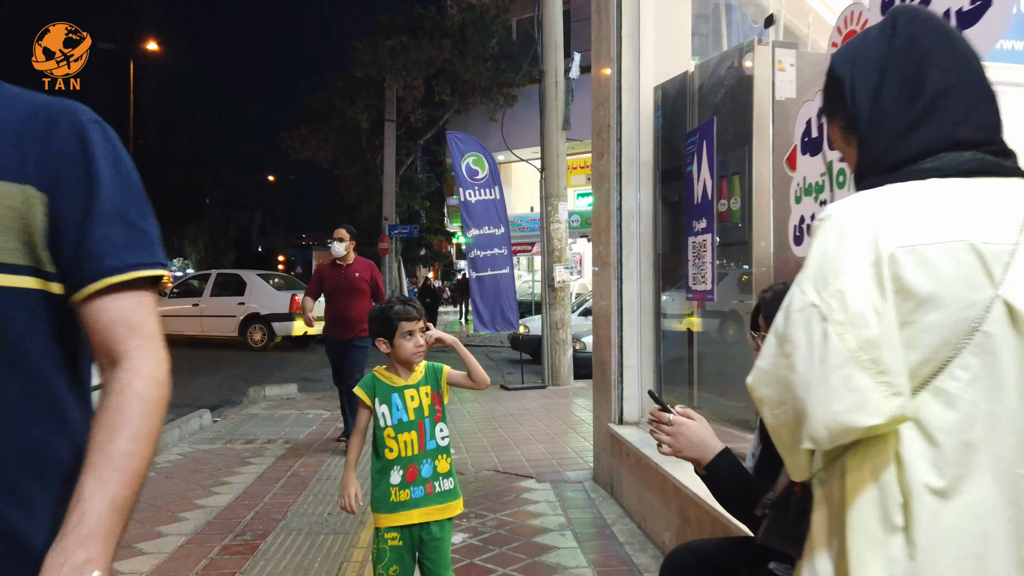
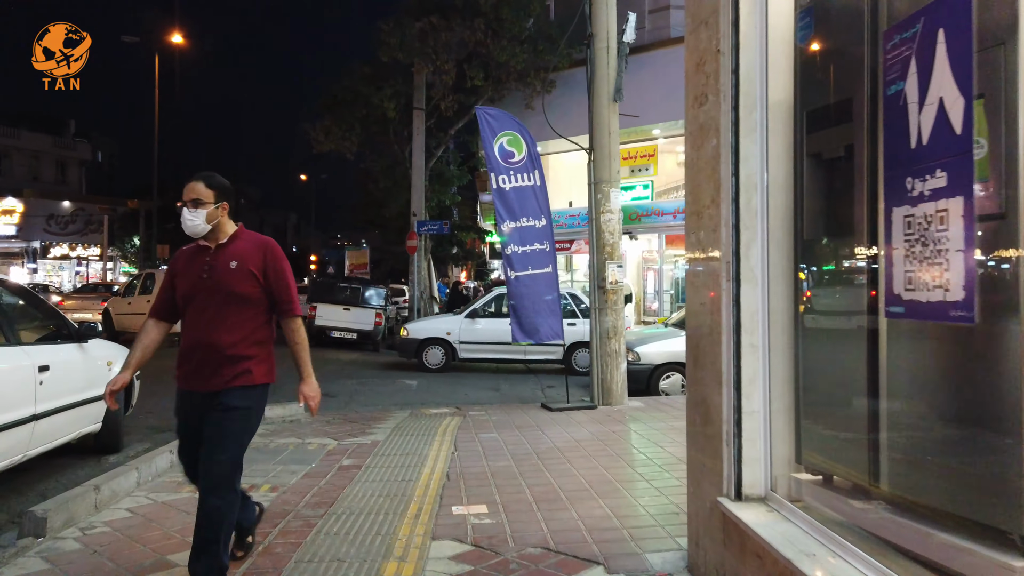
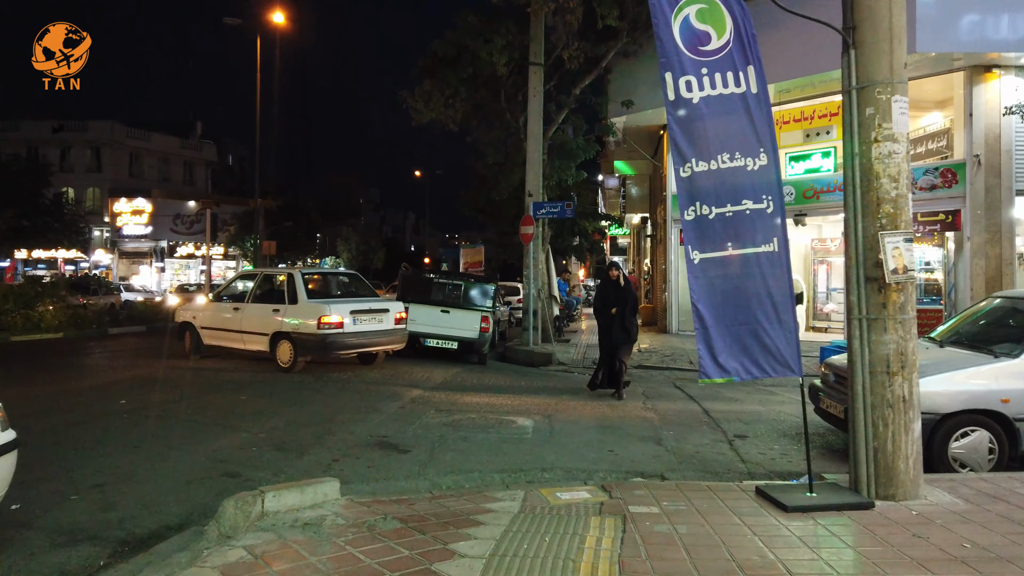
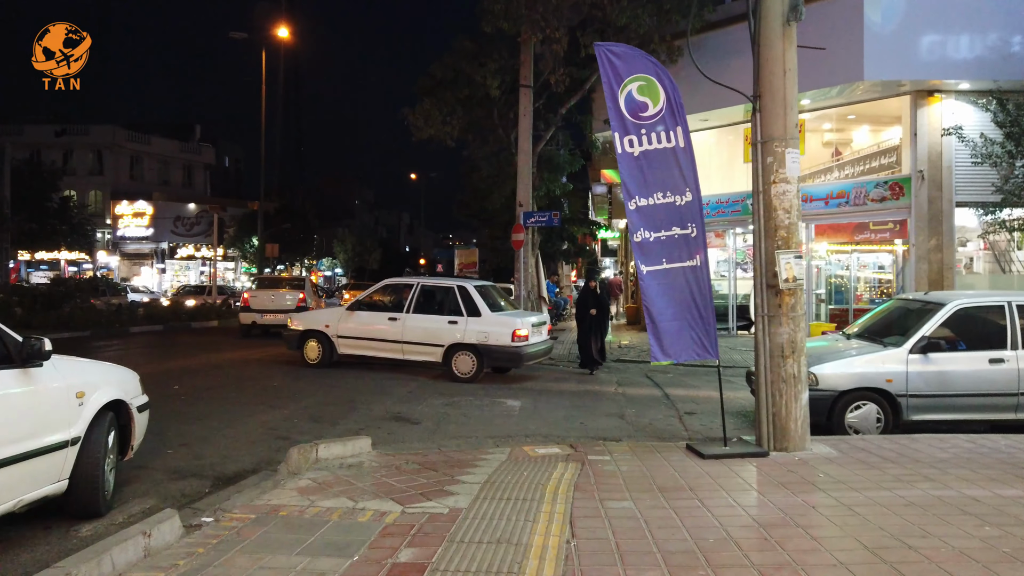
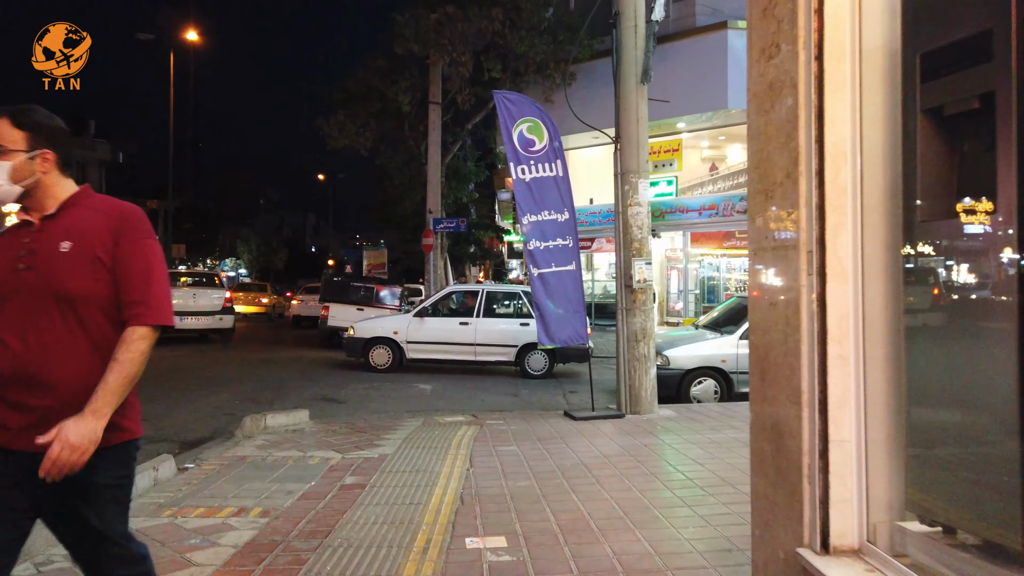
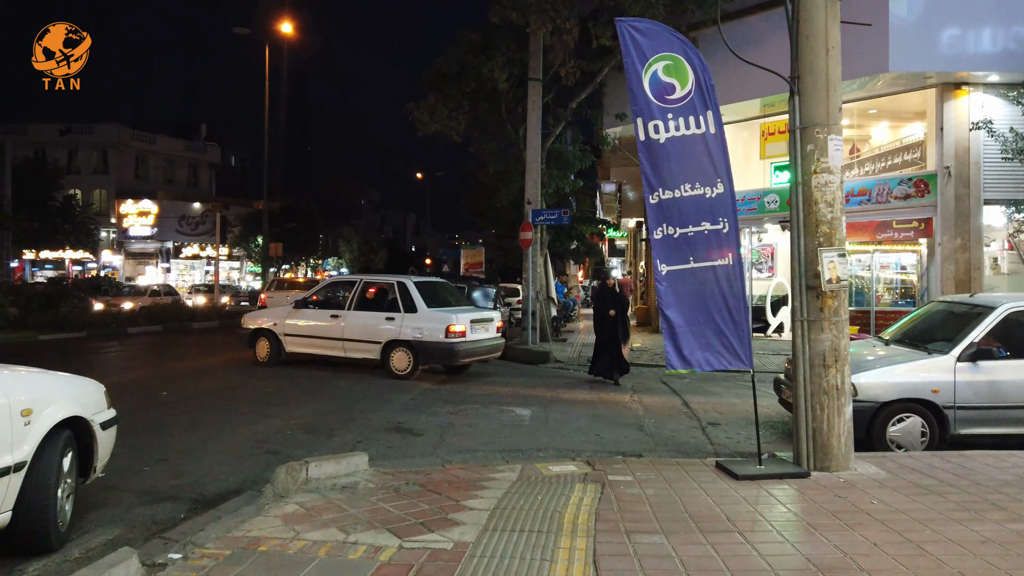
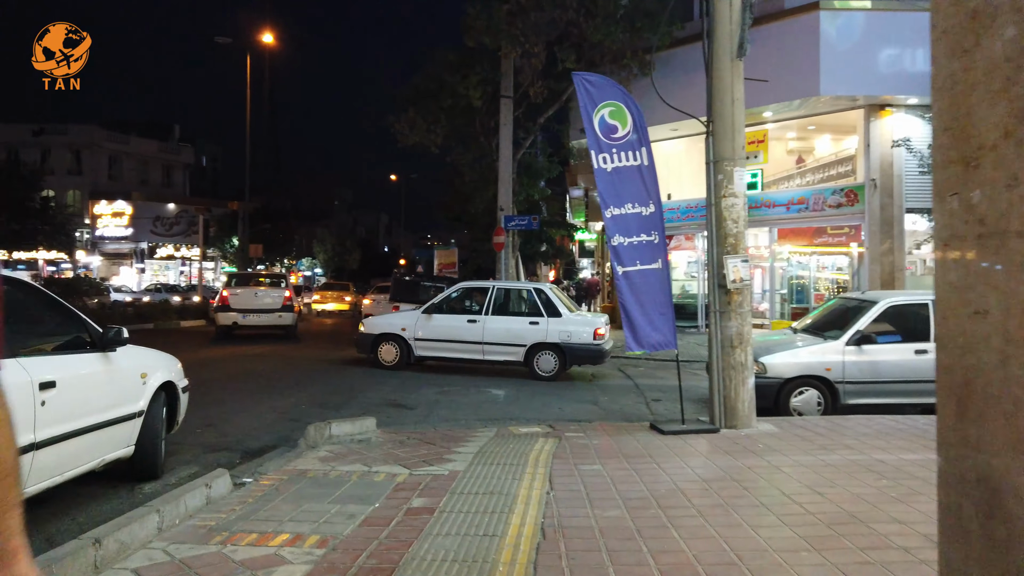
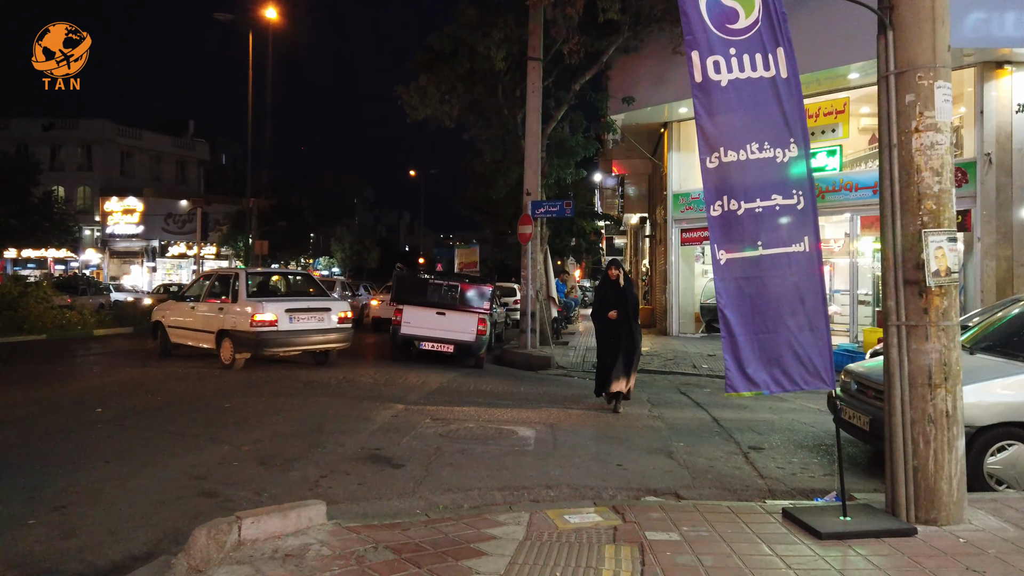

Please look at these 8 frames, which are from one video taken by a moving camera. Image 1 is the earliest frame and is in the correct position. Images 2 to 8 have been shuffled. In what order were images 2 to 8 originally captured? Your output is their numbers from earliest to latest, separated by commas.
2, 5, 7, 4, 6, 3, 8
